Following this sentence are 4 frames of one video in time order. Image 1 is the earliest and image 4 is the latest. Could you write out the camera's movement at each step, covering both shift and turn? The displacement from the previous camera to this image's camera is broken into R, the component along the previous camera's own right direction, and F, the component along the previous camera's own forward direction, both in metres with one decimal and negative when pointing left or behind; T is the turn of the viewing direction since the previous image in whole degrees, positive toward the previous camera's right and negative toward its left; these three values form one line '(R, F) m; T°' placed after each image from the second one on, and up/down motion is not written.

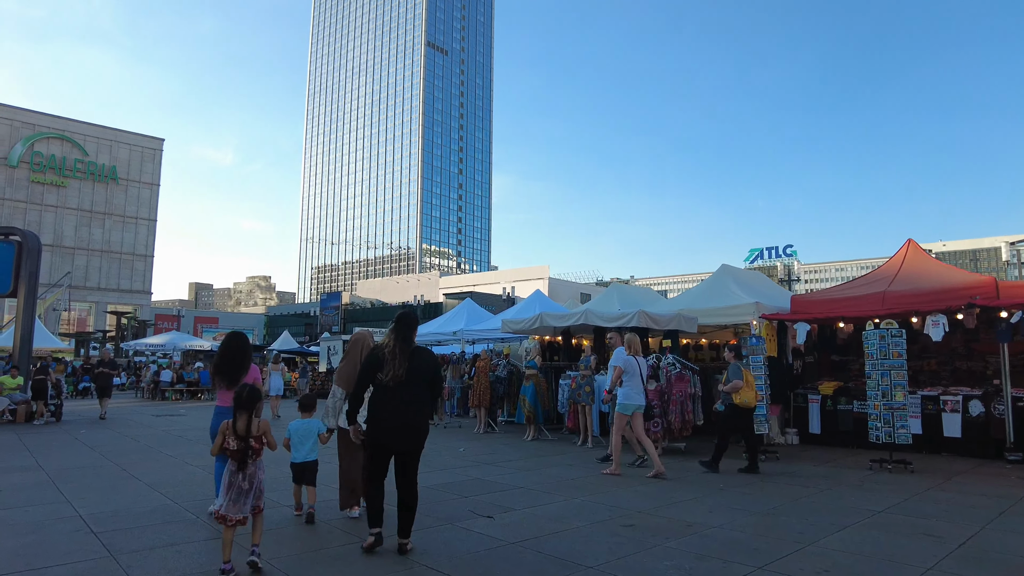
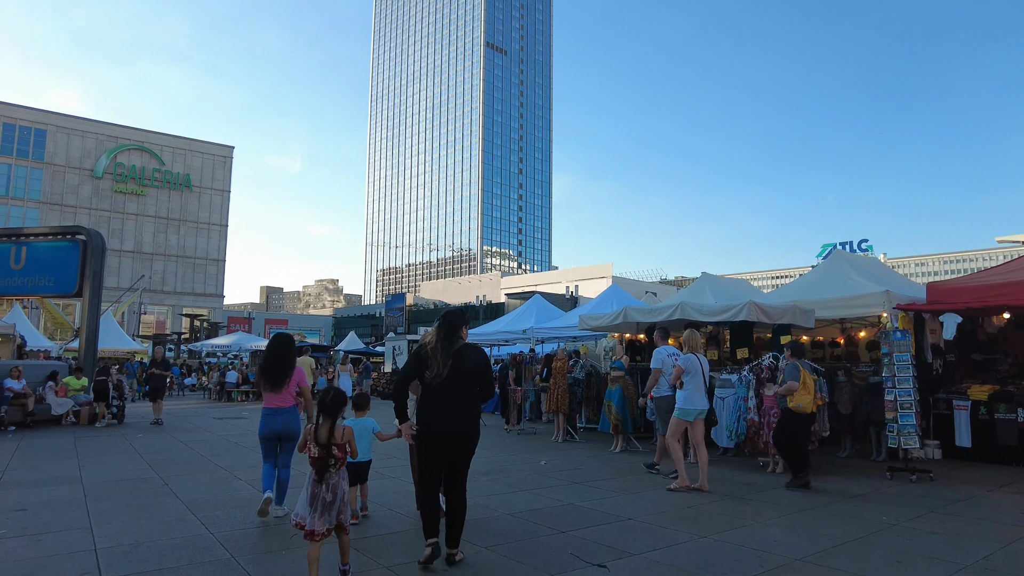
(-0.3, +1.3) m; -5°
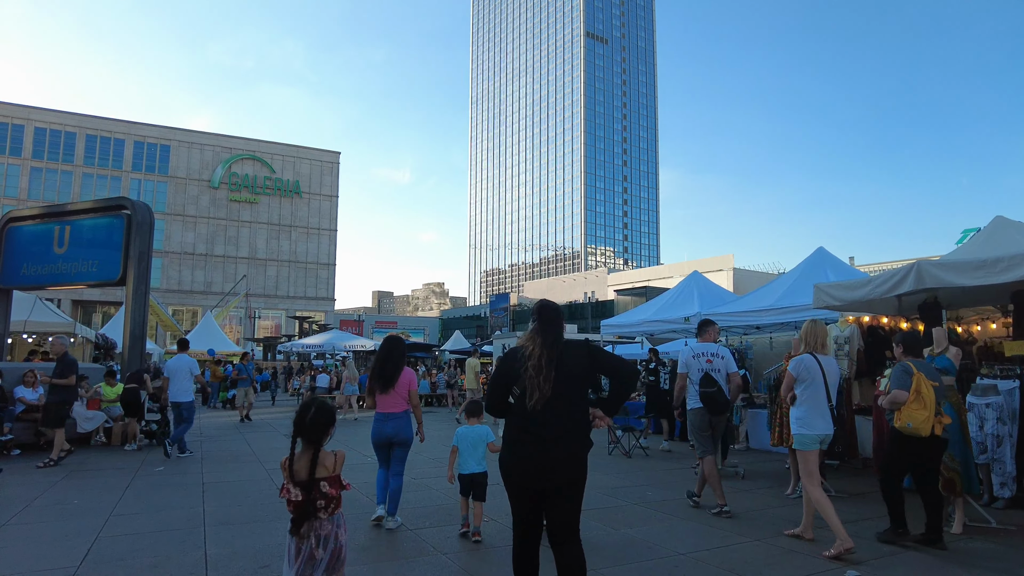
(-1.0, +4.4) m; -9°
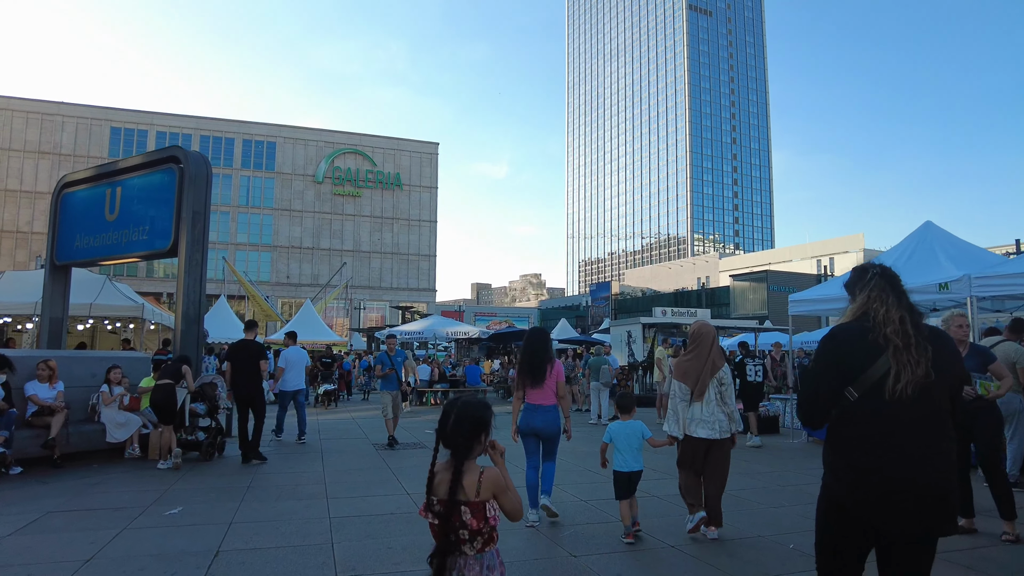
(-0.9, +3.4) m; -8°
